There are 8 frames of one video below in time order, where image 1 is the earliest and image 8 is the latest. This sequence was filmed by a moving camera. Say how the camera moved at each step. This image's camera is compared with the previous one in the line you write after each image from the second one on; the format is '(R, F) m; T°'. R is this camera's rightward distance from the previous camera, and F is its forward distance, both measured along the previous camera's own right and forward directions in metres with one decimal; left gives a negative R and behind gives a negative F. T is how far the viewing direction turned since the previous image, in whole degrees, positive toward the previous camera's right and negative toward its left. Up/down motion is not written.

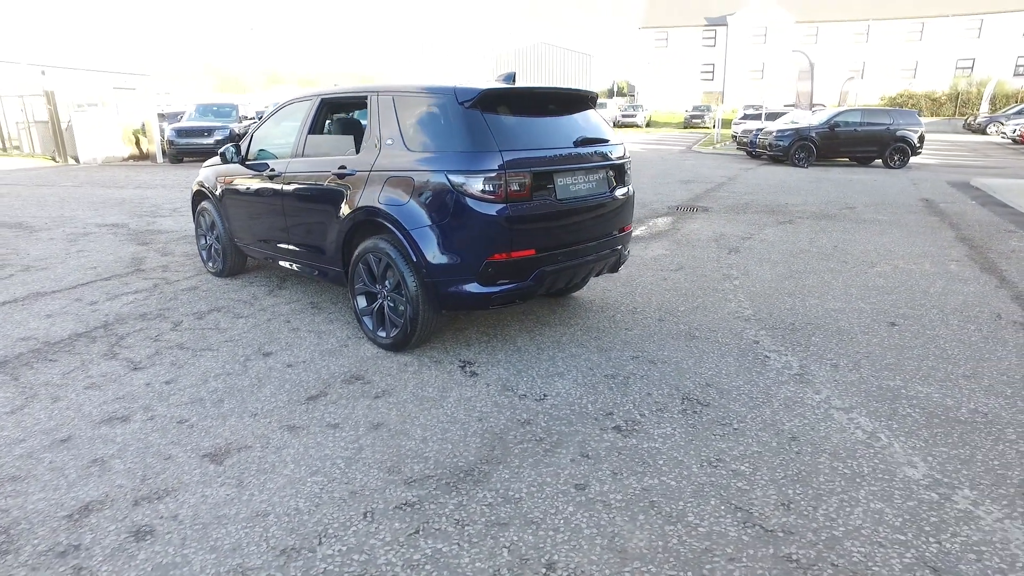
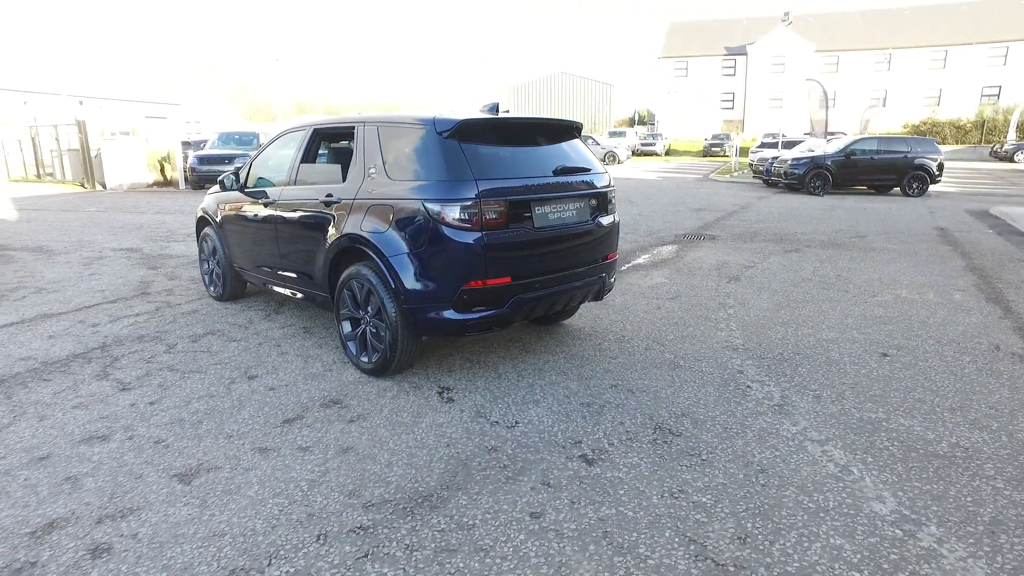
(+0.3, 0.0) m; -2°
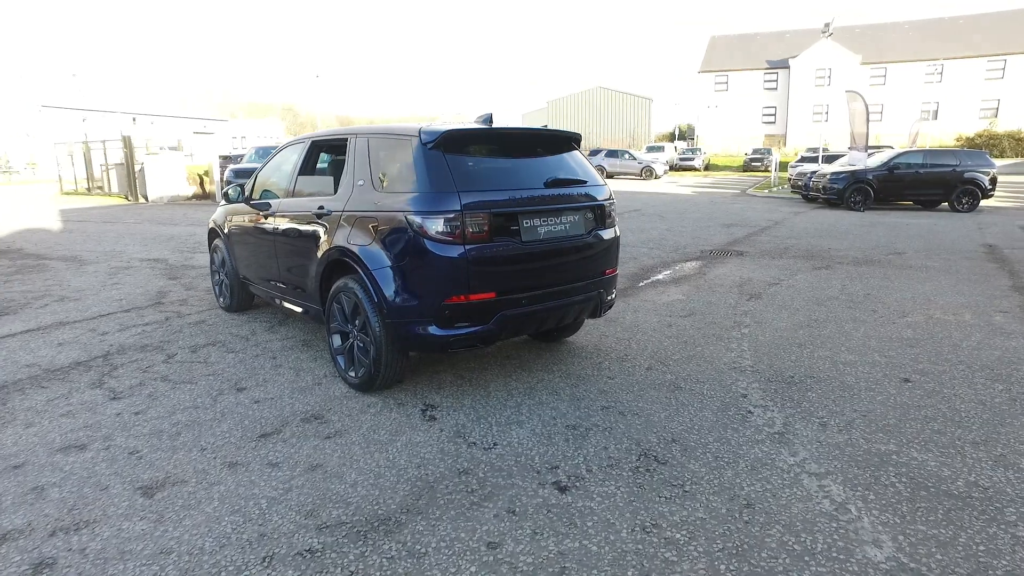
(+0.3, +0.1) m; -4°
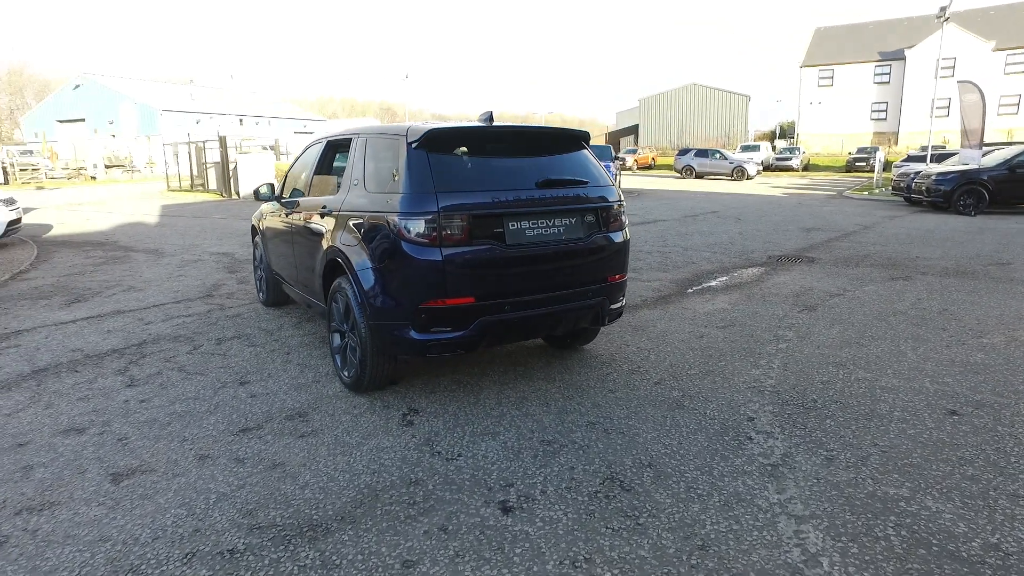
(+0.6, +0.2) m; -9°
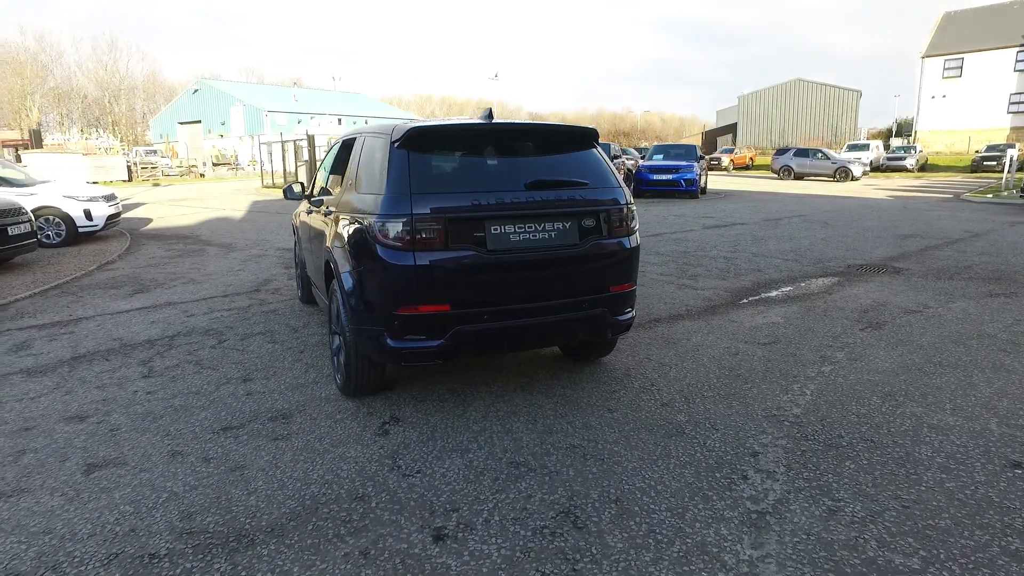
(+0.6, +0.3) m; -9°
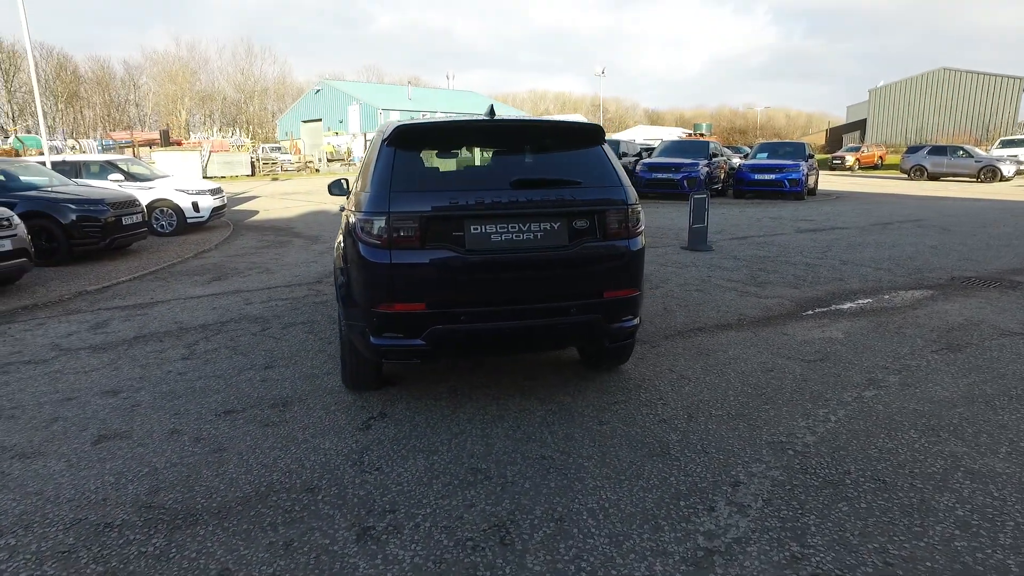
(+0.7, +0.2) m; -10°
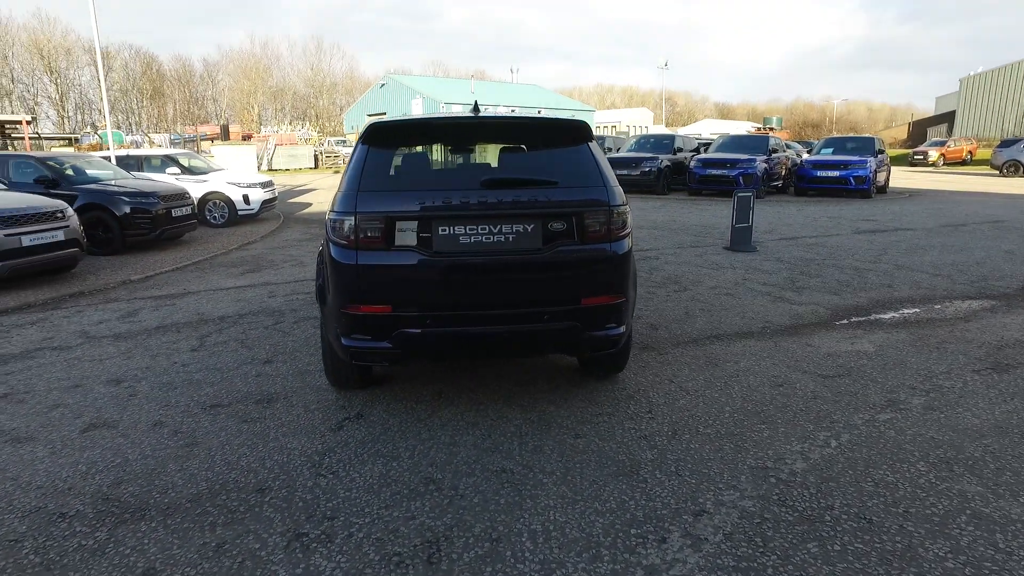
(+0.5, +0.2) m; -6°
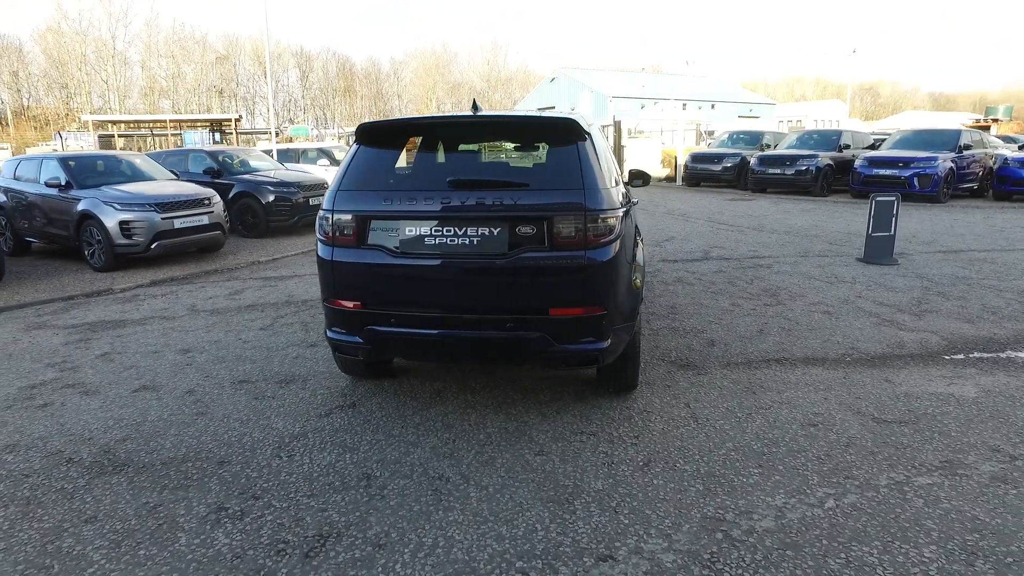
(+1.0, +0.3) m; -16°
